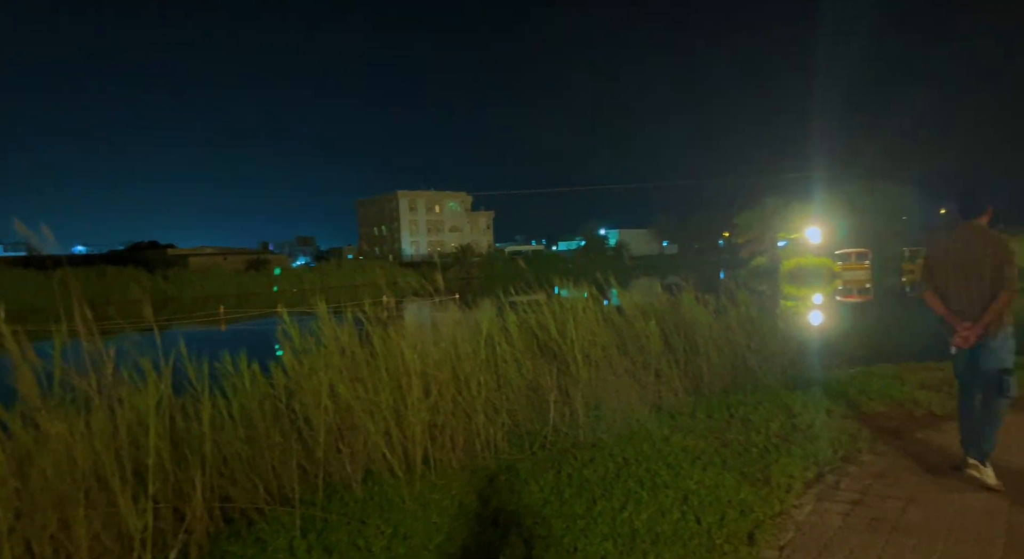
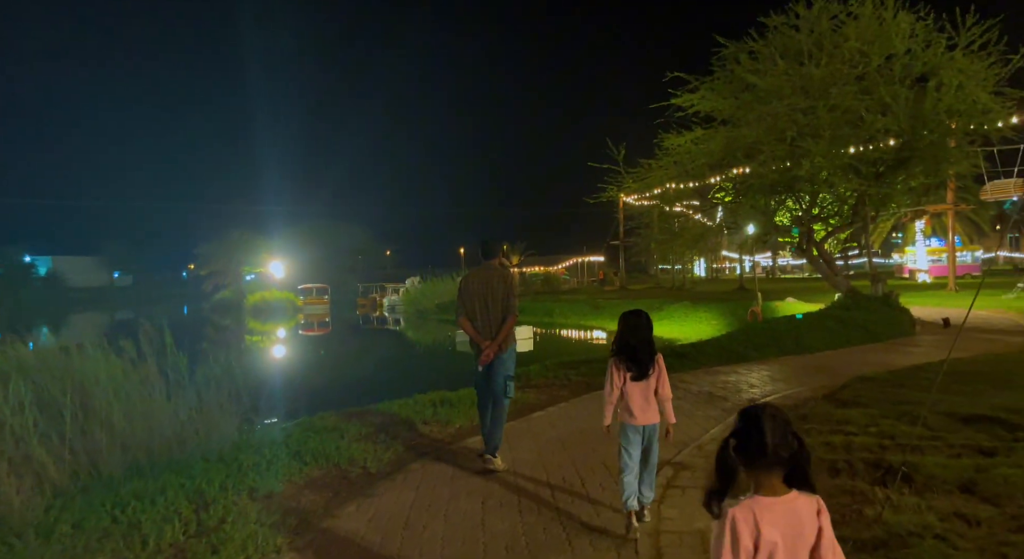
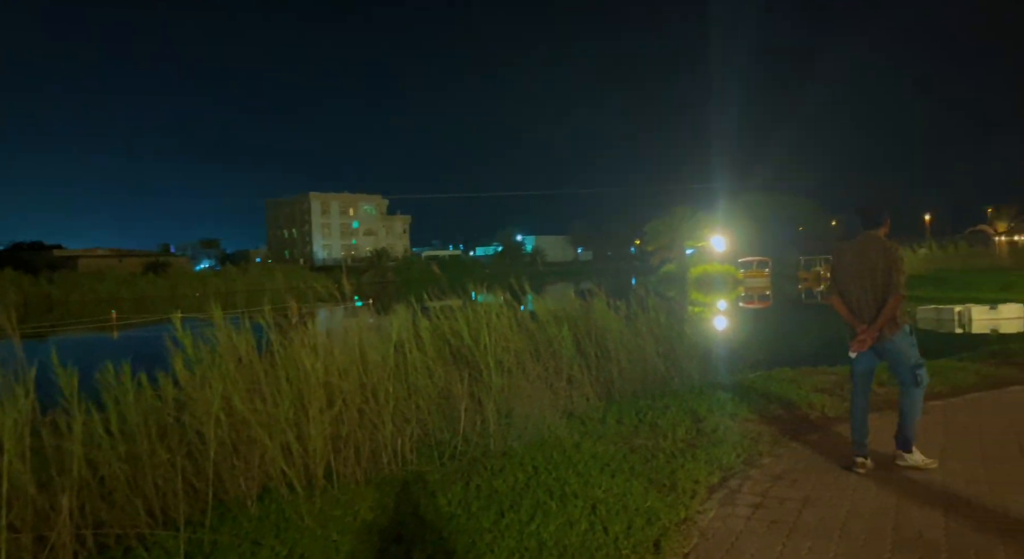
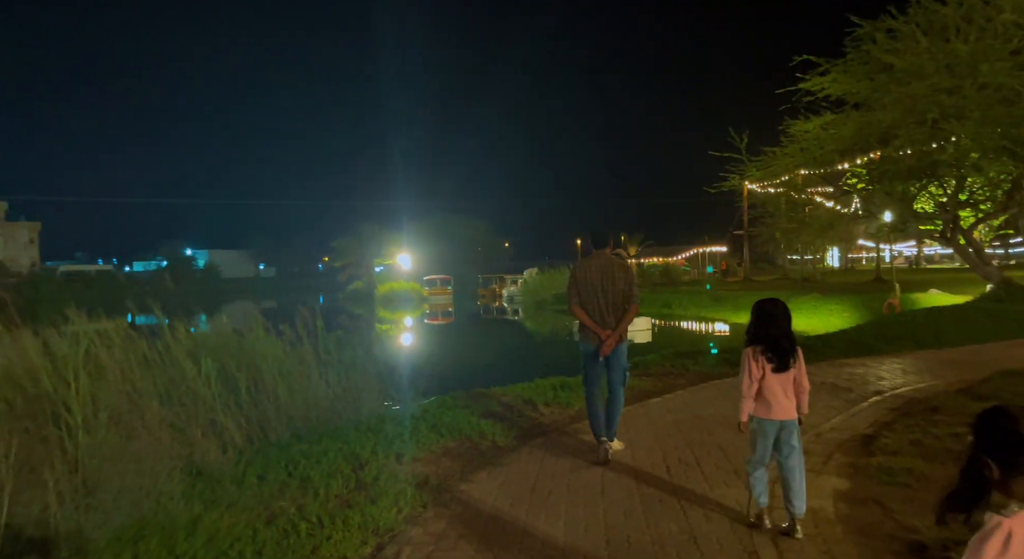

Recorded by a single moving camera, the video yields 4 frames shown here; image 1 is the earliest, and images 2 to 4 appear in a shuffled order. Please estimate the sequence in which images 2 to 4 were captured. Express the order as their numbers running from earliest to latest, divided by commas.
3, 4, 2
